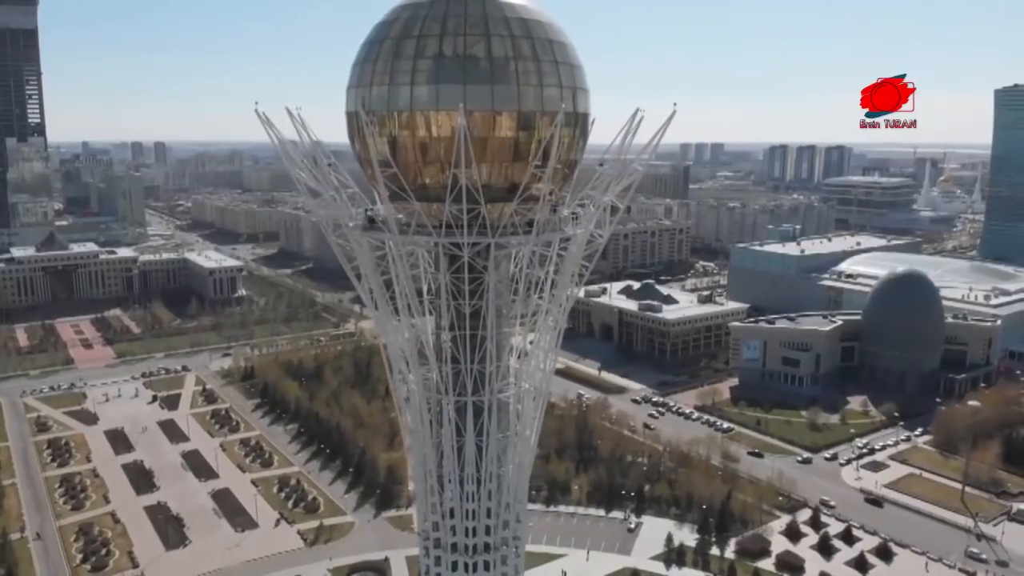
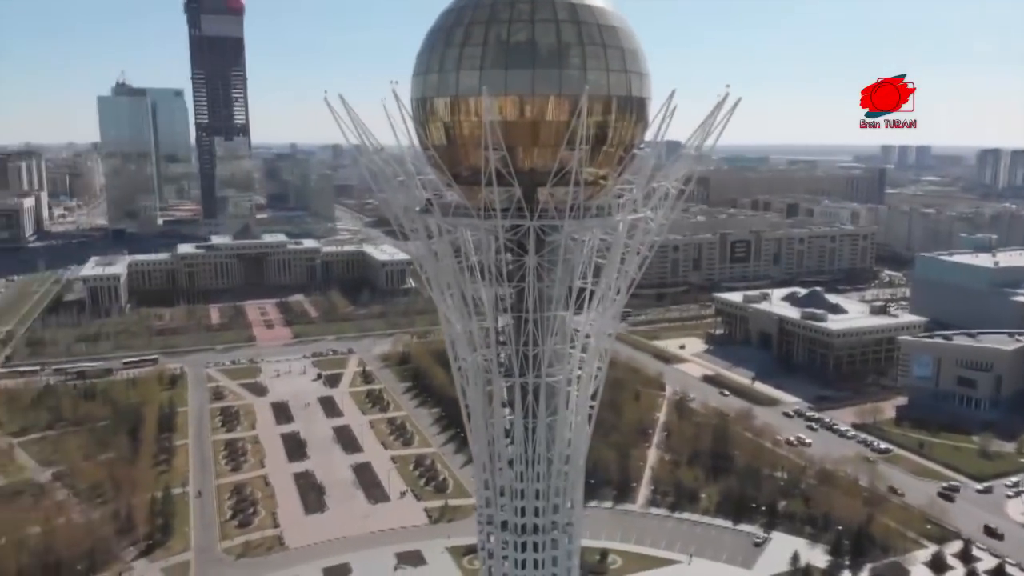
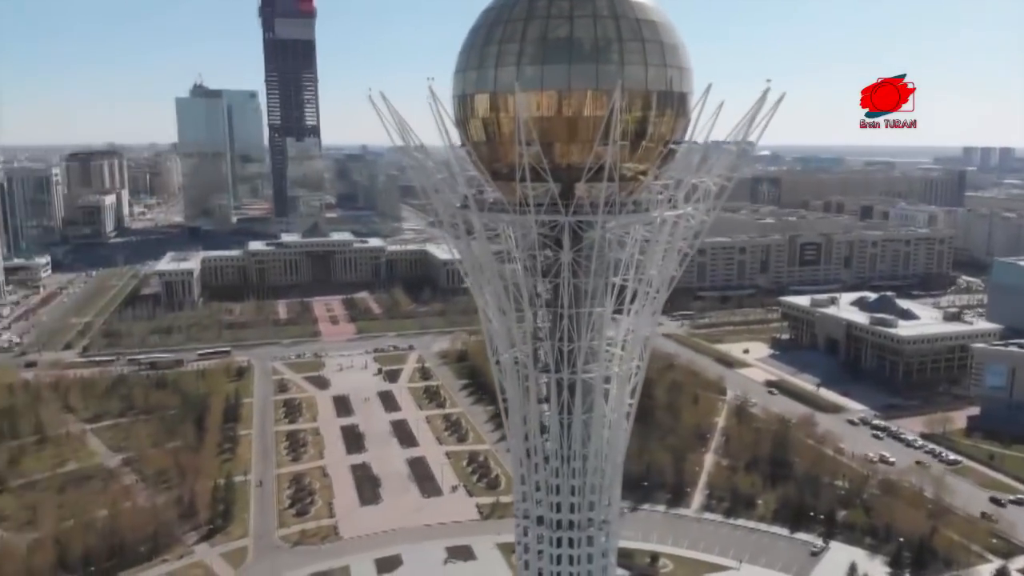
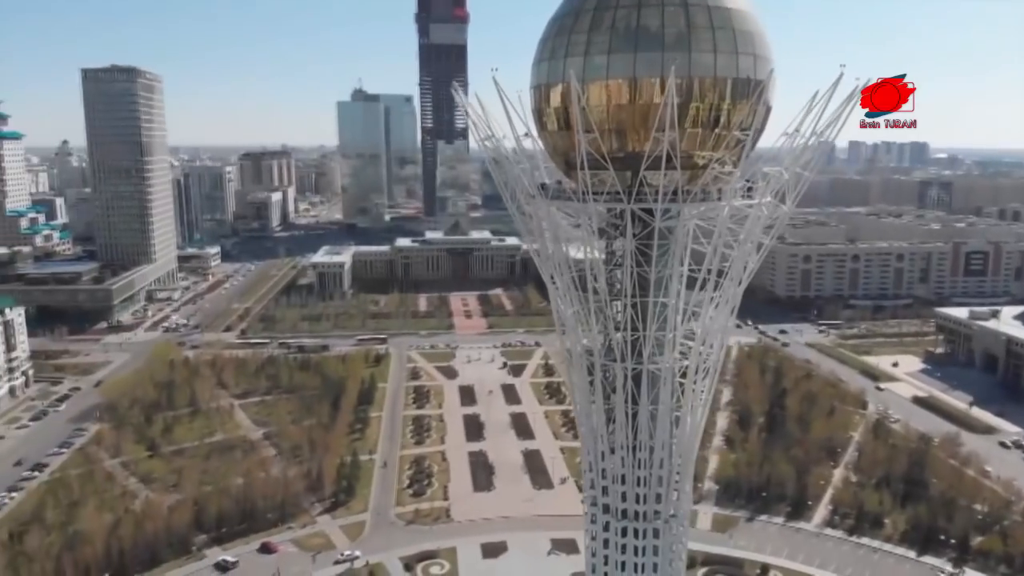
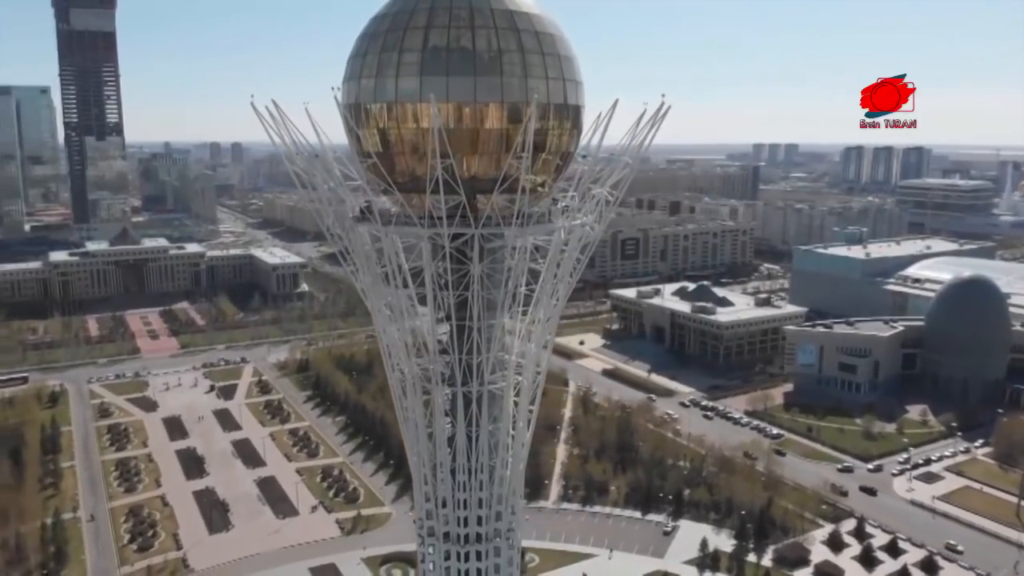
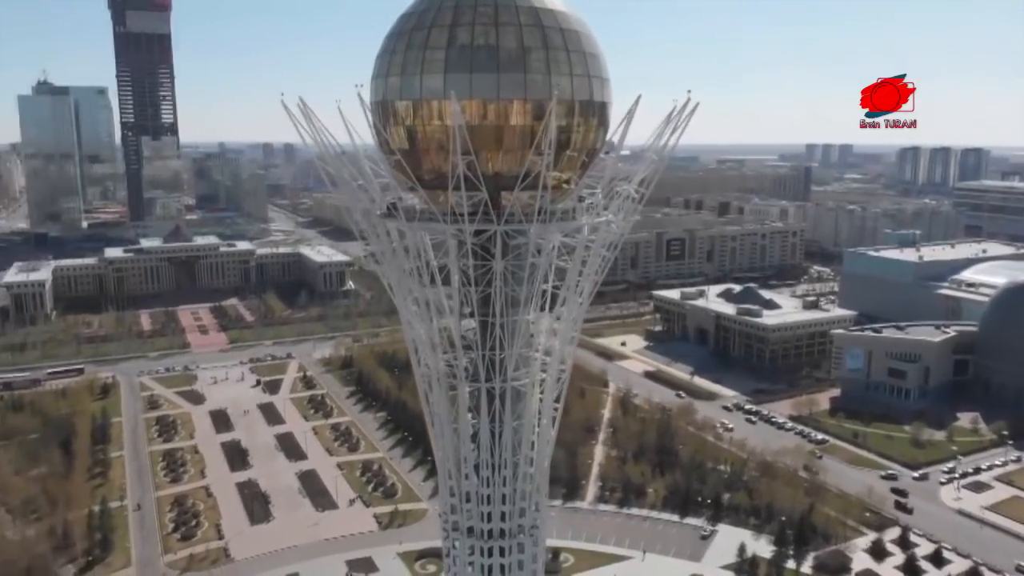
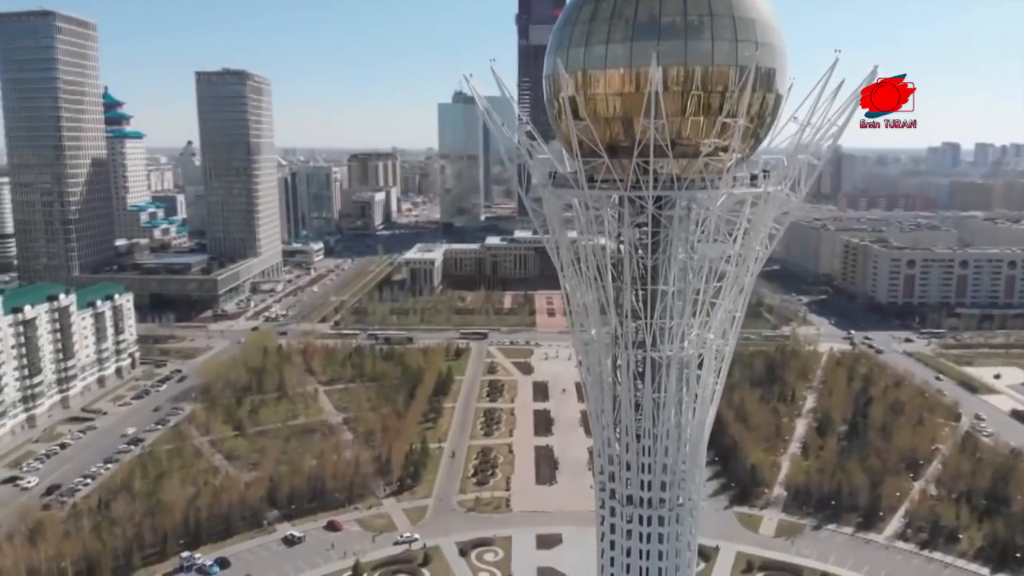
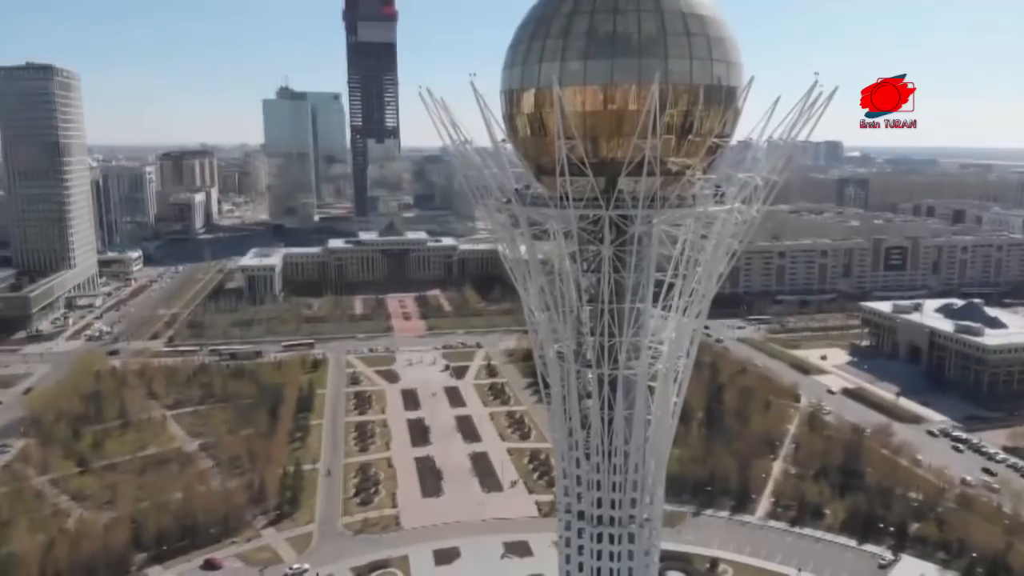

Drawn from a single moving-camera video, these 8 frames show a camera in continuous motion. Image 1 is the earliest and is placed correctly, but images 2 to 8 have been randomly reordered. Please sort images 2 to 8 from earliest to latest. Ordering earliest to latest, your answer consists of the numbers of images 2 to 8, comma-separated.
5, 6, 2, 3, 8, 4, 7
